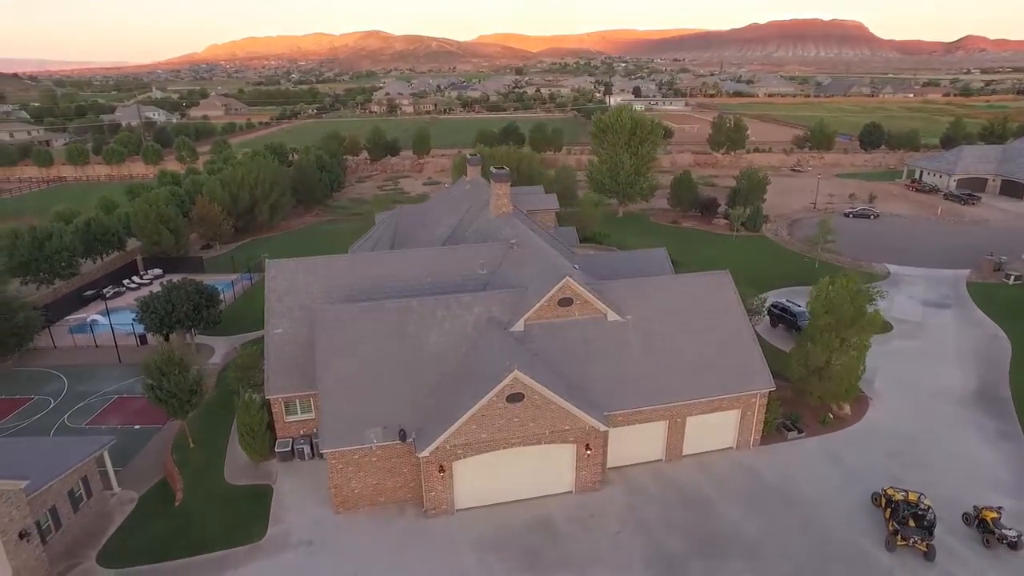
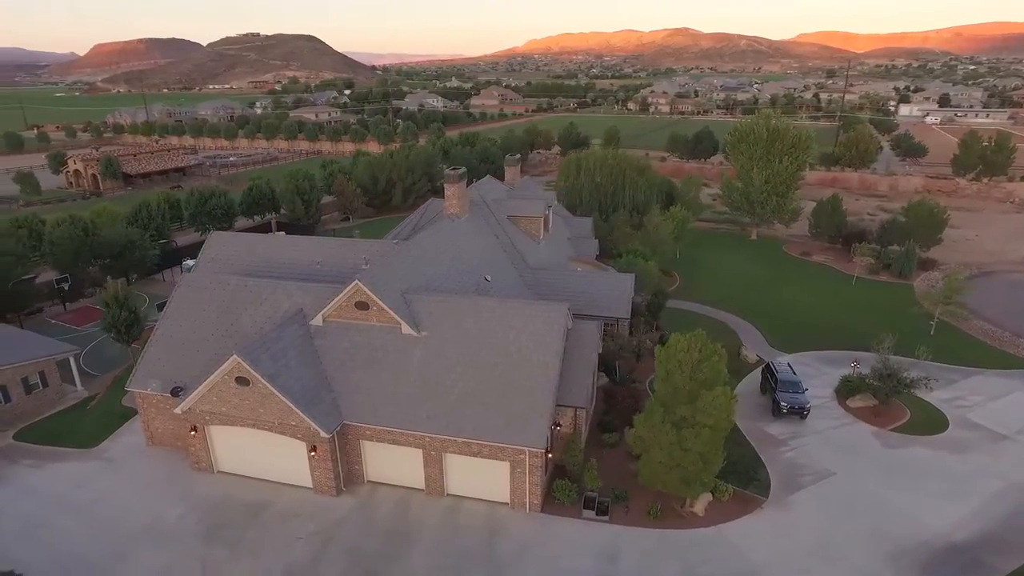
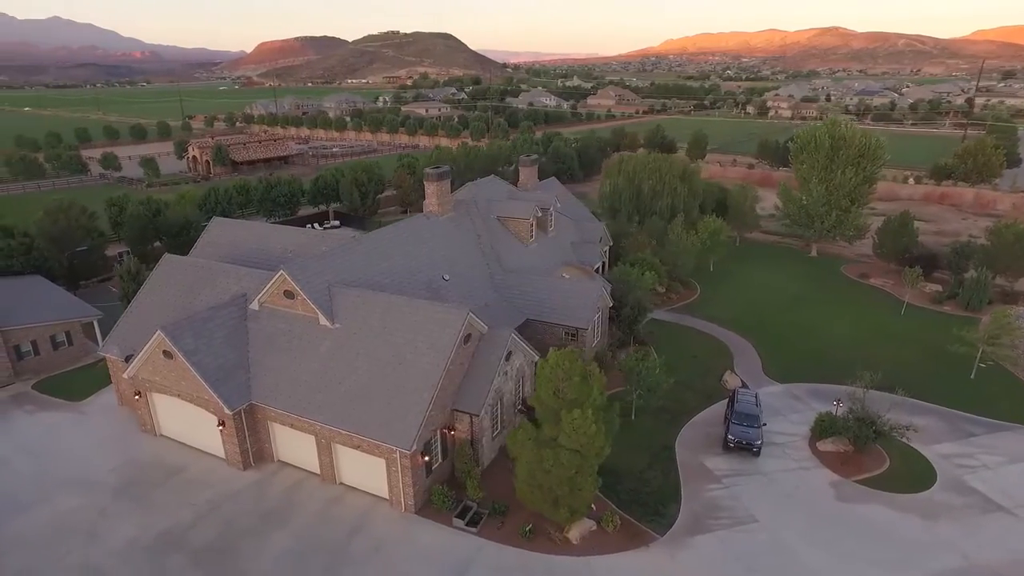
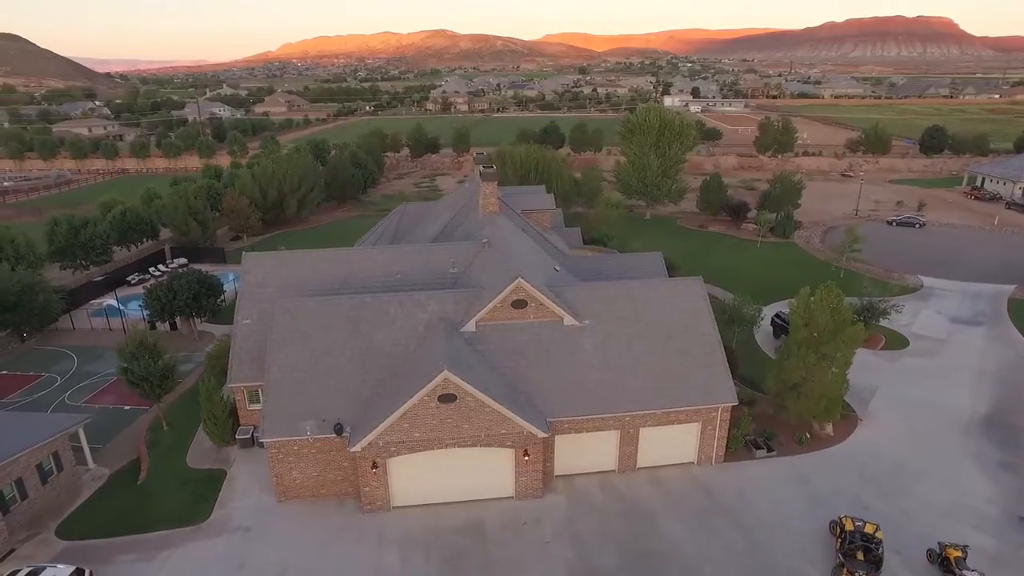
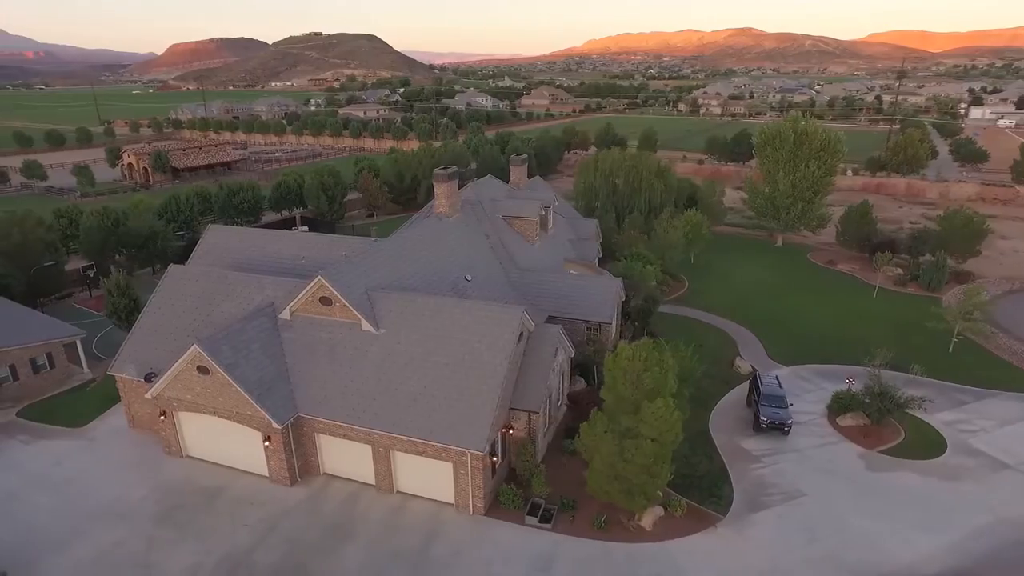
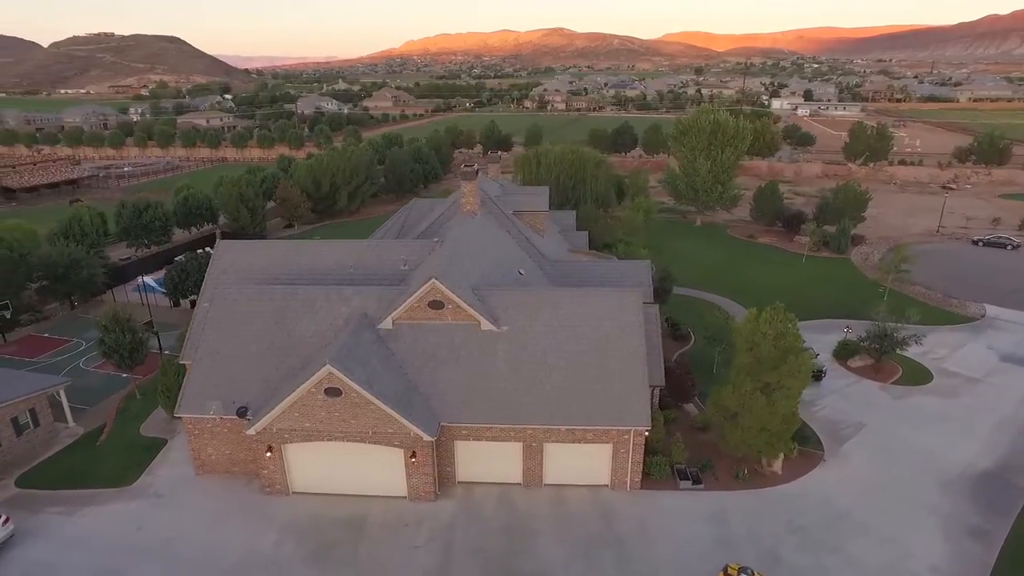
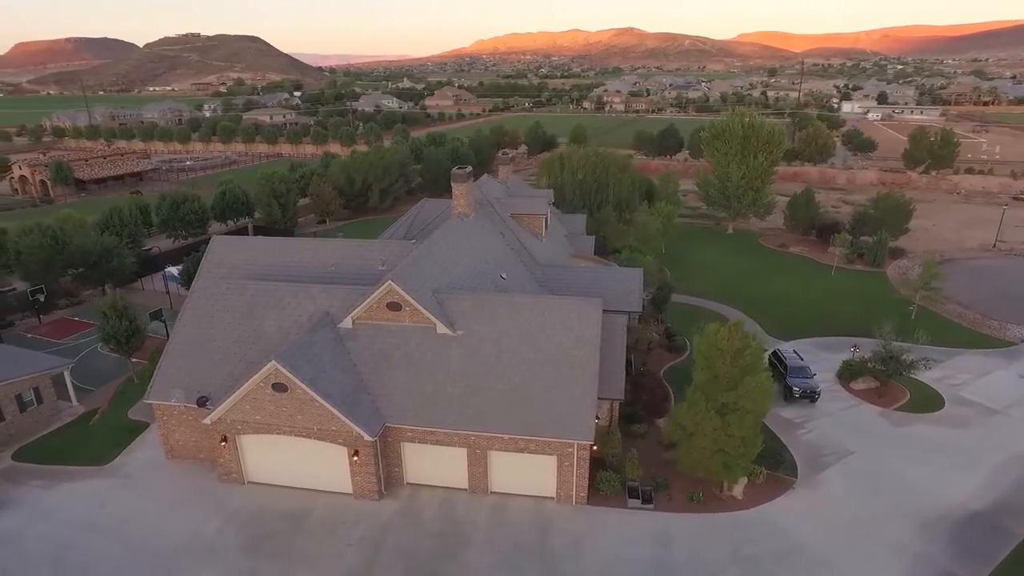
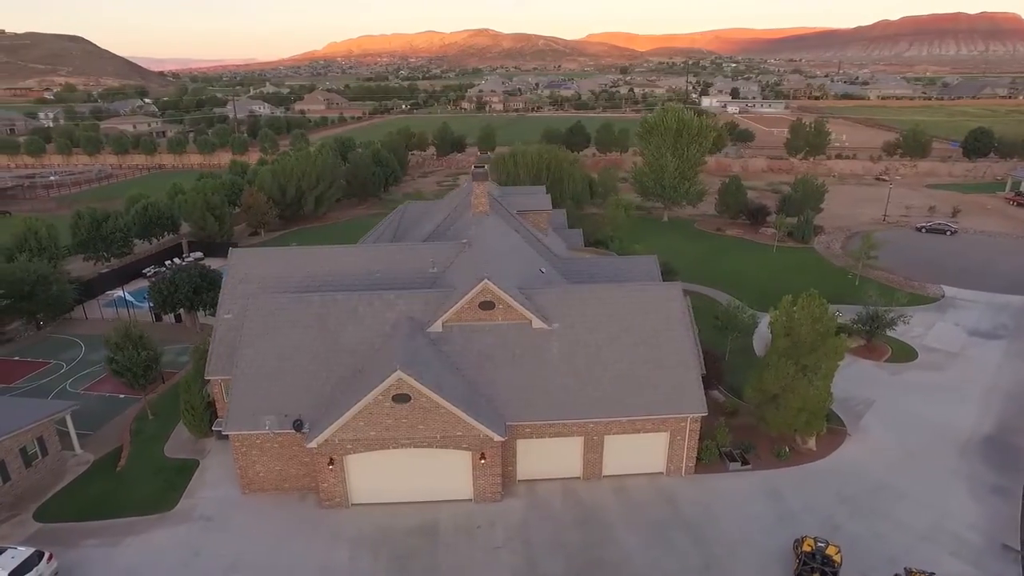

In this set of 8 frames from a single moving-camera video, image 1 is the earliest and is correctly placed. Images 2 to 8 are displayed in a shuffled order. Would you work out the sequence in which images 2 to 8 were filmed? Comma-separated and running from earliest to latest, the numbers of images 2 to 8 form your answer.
4, 8, 6, 7, 2, 5, 3
